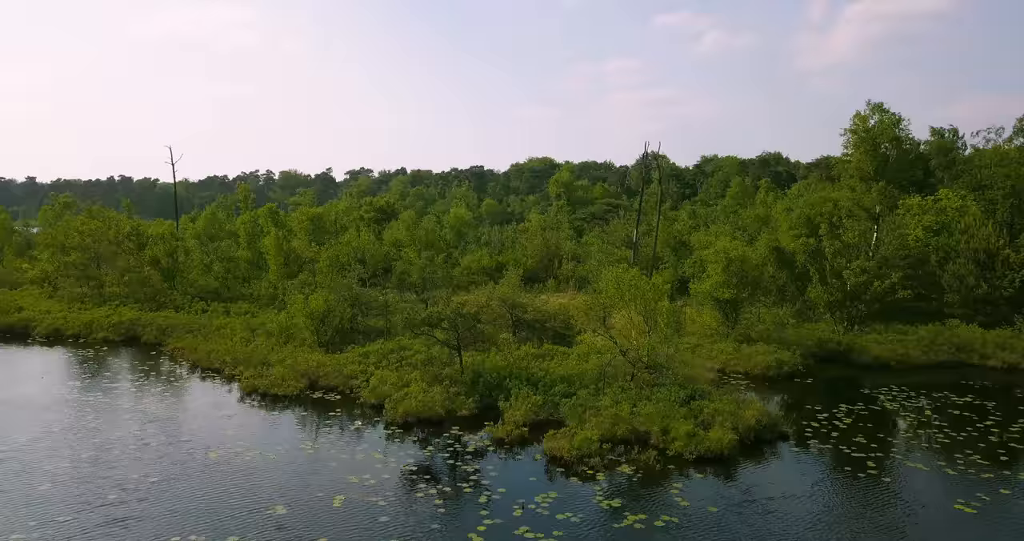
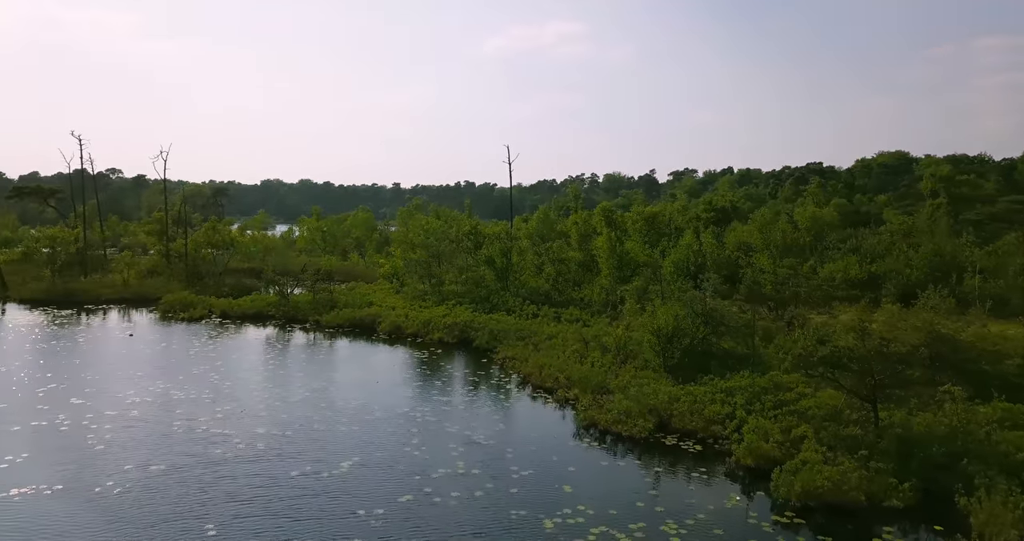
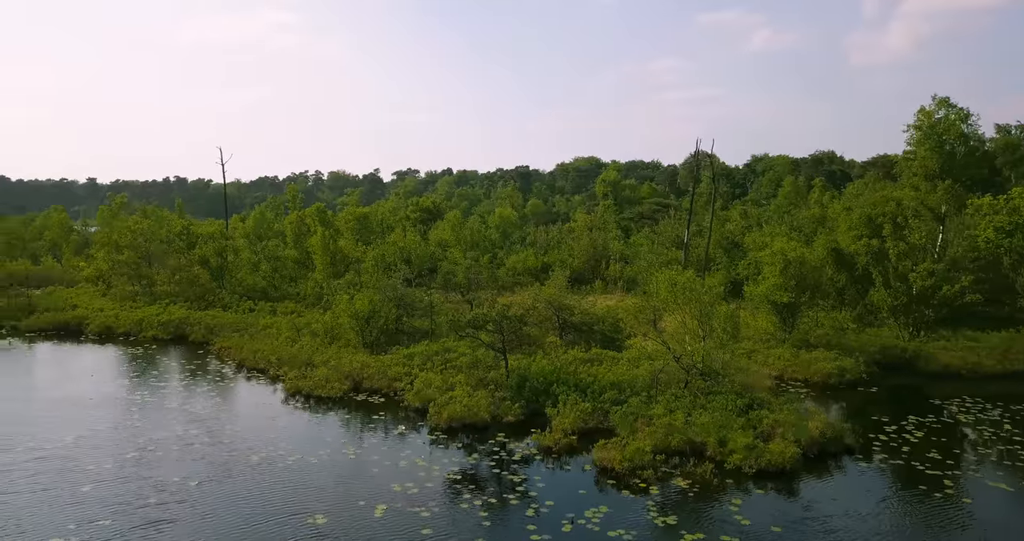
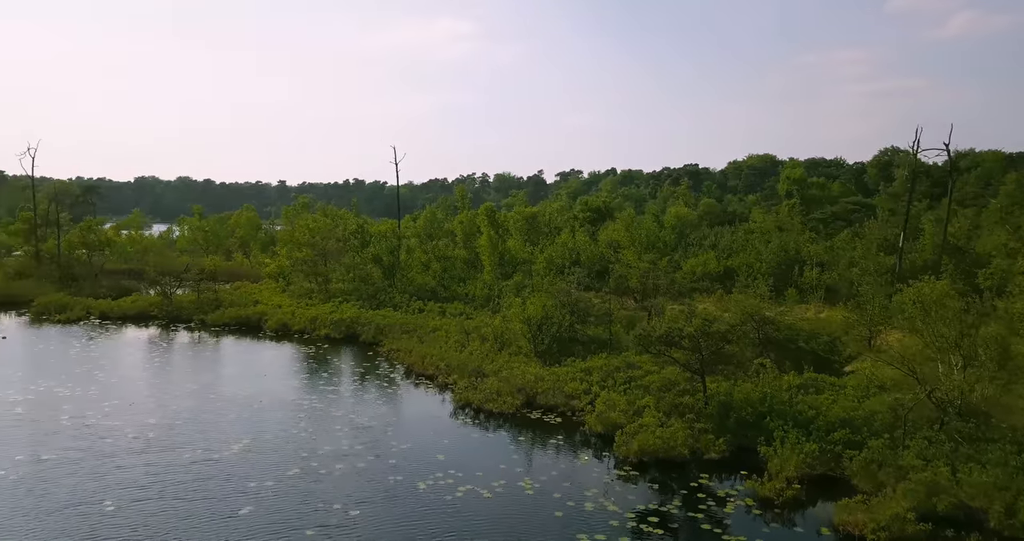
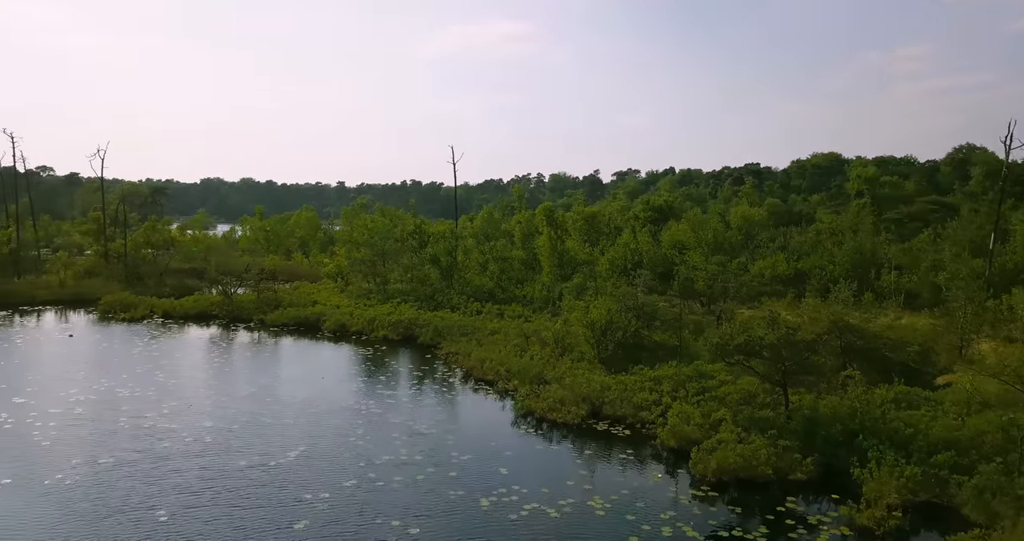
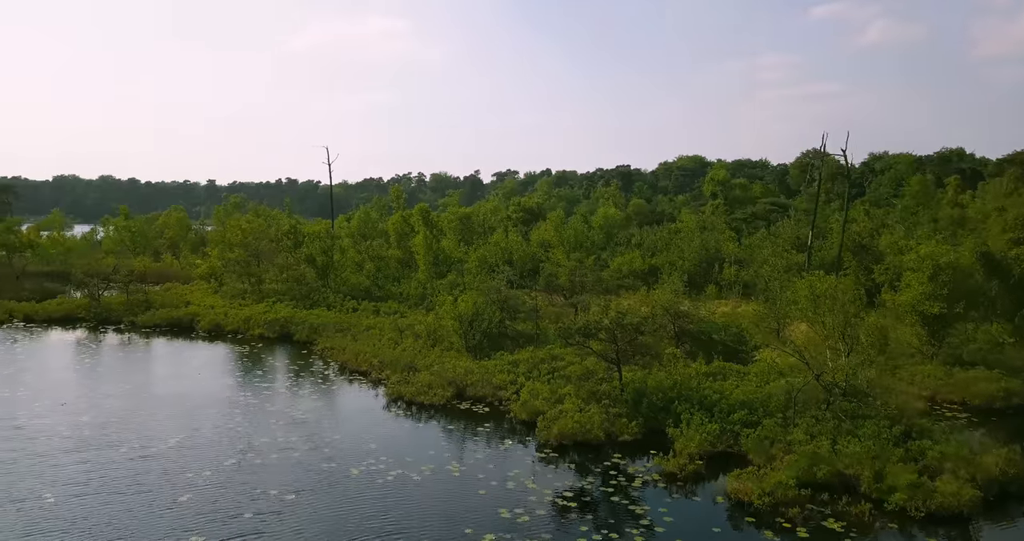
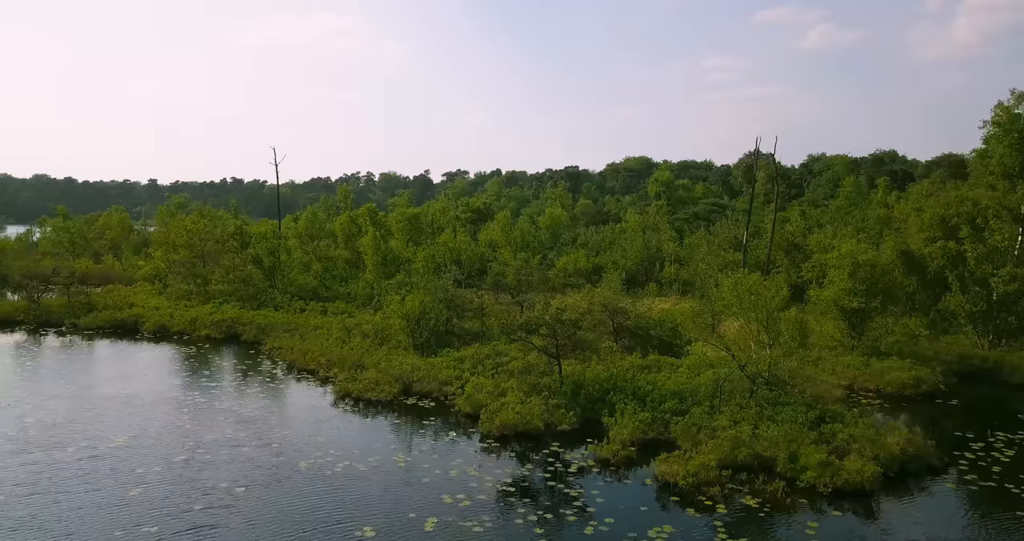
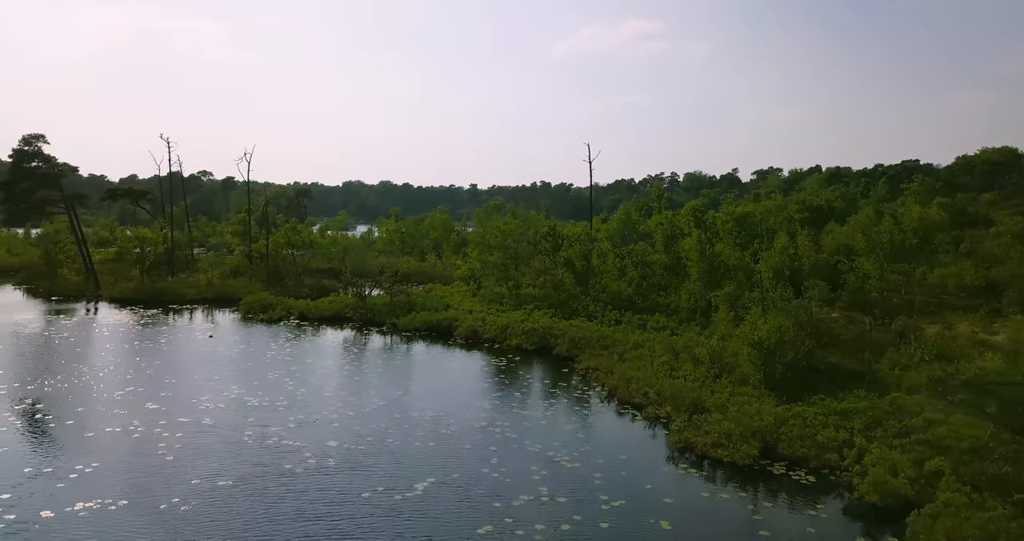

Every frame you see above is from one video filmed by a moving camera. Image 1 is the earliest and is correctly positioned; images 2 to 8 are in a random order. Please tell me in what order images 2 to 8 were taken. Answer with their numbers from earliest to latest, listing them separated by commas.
3, 7, 6, 4, 5, 2, 8
